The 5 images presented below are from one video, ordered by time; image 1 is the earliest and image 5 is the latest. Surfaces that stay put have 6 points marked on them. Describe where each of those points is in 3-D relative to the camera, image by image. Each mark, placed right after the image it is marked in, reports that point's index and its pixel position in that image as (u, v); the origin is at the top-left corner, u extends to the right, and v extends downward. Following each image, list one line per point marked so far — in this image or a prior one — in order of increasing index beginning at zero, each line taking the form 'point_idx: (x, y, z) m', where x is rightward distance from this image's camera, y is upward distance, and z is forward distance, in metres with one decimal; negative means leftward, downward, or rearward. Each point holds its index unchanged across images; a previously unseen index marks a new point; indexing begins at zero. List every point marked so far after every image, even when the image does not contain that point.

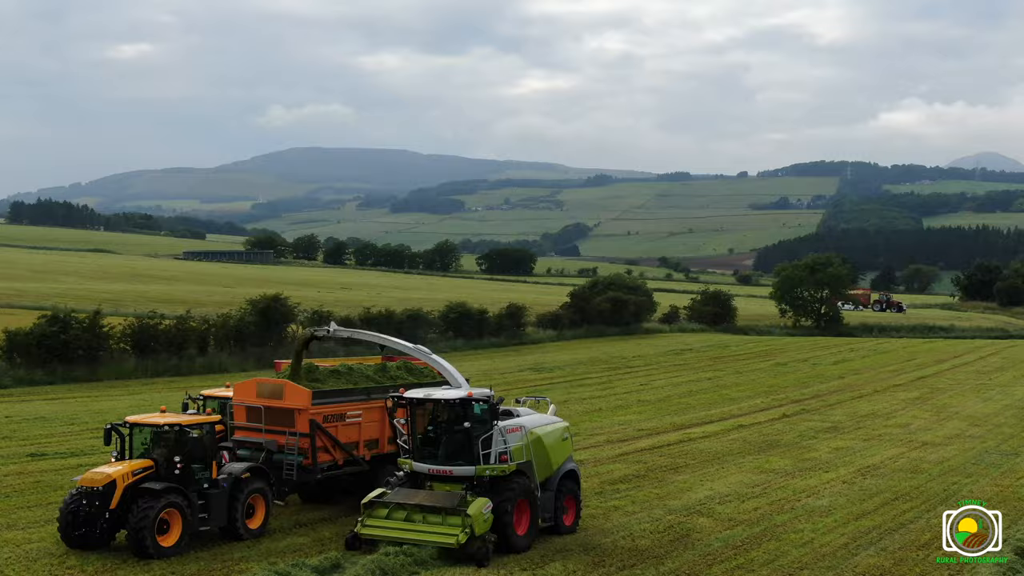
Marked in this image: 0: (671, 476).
0: (+1.9, -2.3, +16.9) m
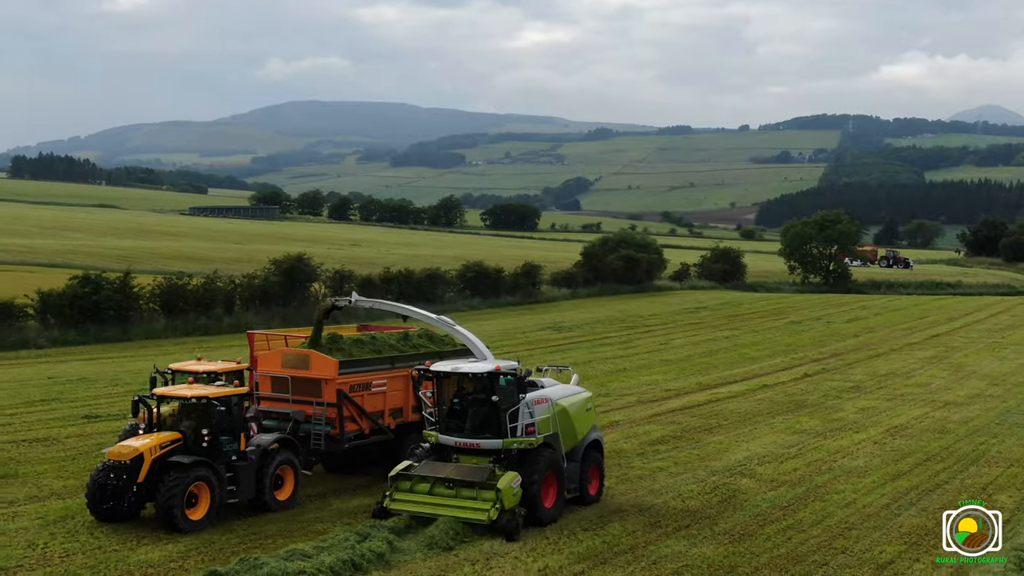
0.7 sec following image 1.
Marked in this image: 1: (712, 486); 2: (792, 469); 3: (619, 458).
0: (+2.4, -1.8, +17.4) m
1: (+2.0, -1.9, +13.7) m
2: (+3.0, -1.9, +14.9) m
3: (+1.2, -1.9, +15.5) m
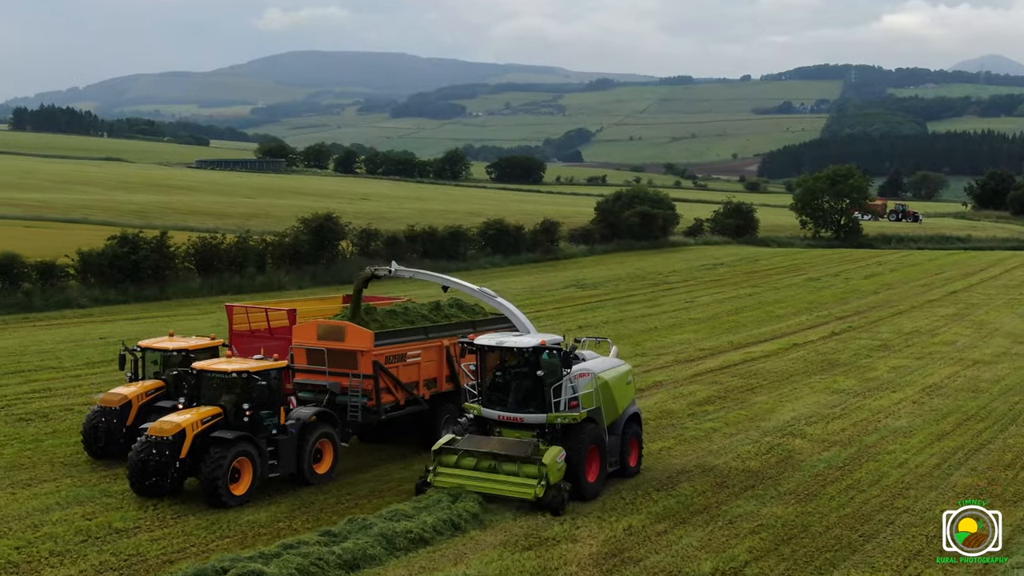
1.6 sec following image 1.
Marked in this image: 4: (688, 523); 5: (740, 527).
0: (+3.1, -1.4, +18.0) m
1: (+2.6, -1.6, +14.3) m
2: (+3.6, -1.6, +15.5) m
3: (+1.8, -1.5, +16.0) m
4: (+1.3, -1.8, +10.6) m
5: (+1.7, -1.8, +10.5) m
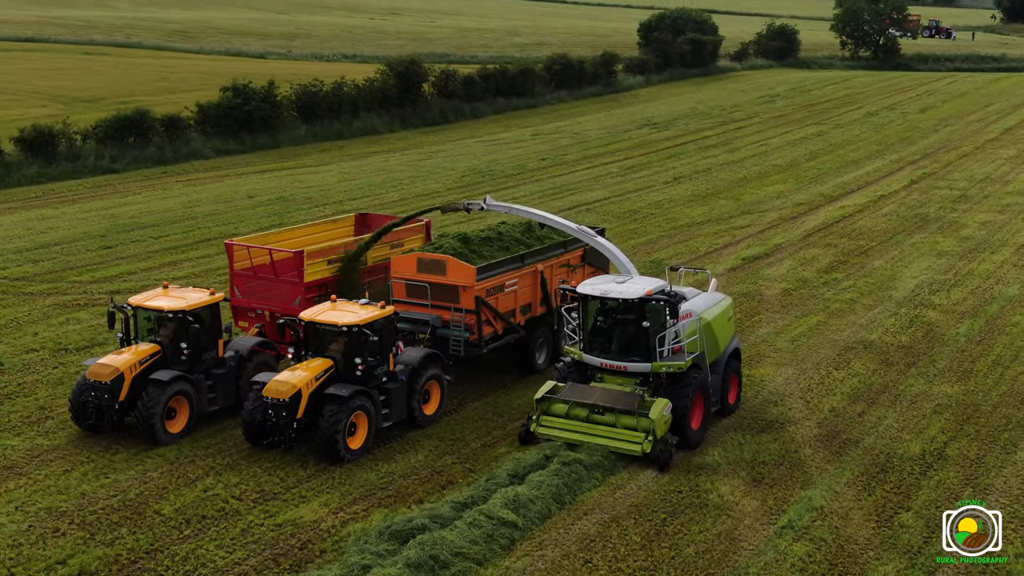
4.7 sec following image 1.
0: (+5.0, +0.4, +20.0) m
1: (+4.6, -0.3, +16.3) m
2: (+5.6, -0.1, +17.5) m
3: (+3.8, 0.0, +18.1) m
4: (+3.3, -1.0, +12.7) m
5: (+3.7, -1.1, +12.6) m
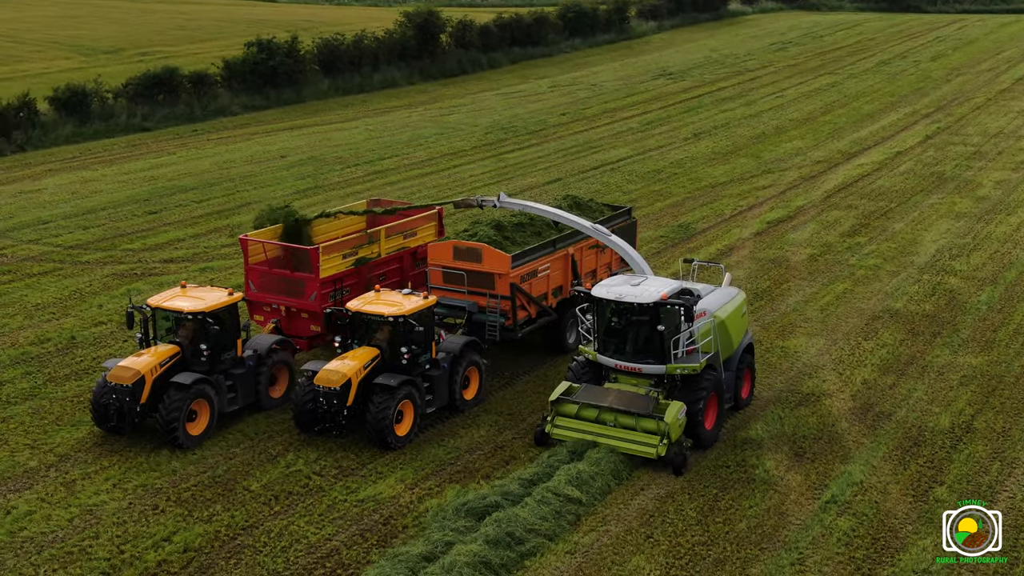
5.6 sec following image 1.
0: (+5.5, +0.9, +20.6) m
1: (+5.0, 0.0, +17.0) m
2: (+6.1, +0.3, +18.2) m
3: (+4.3, +0.5, +18.7) m
4: (+3.8, -0.8, +13.4) m
5: (+4.1, -0.9, +13.3) m
